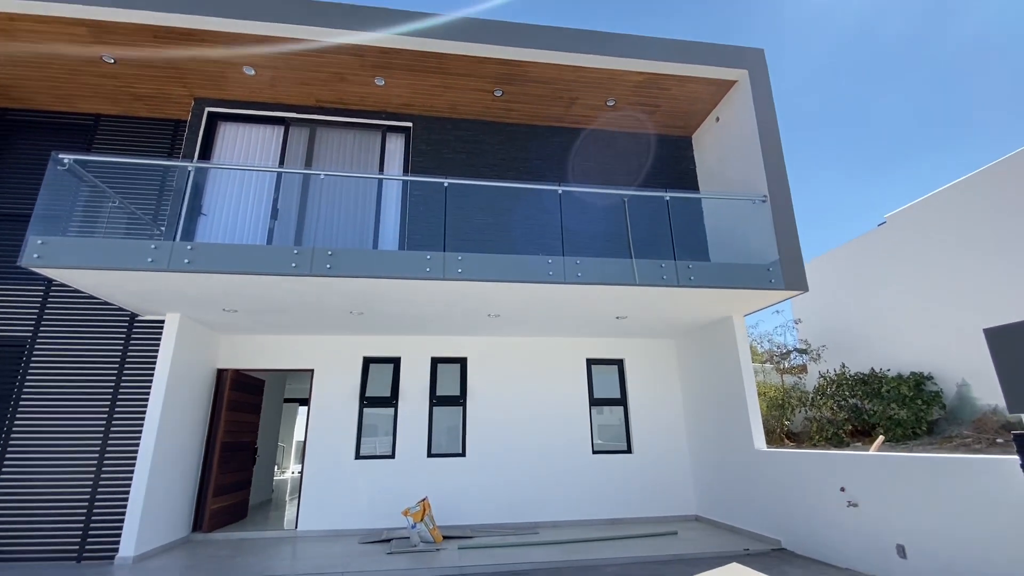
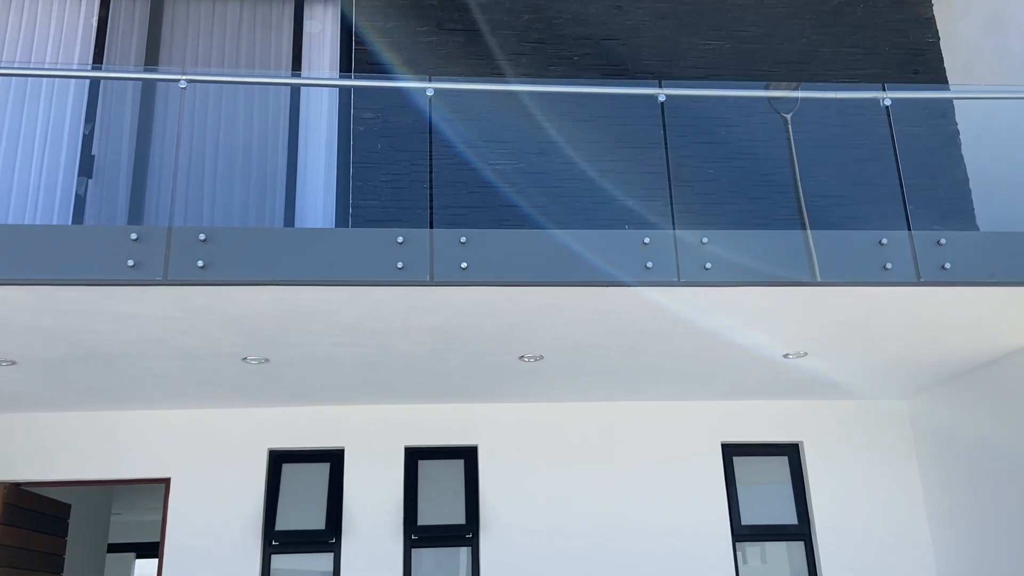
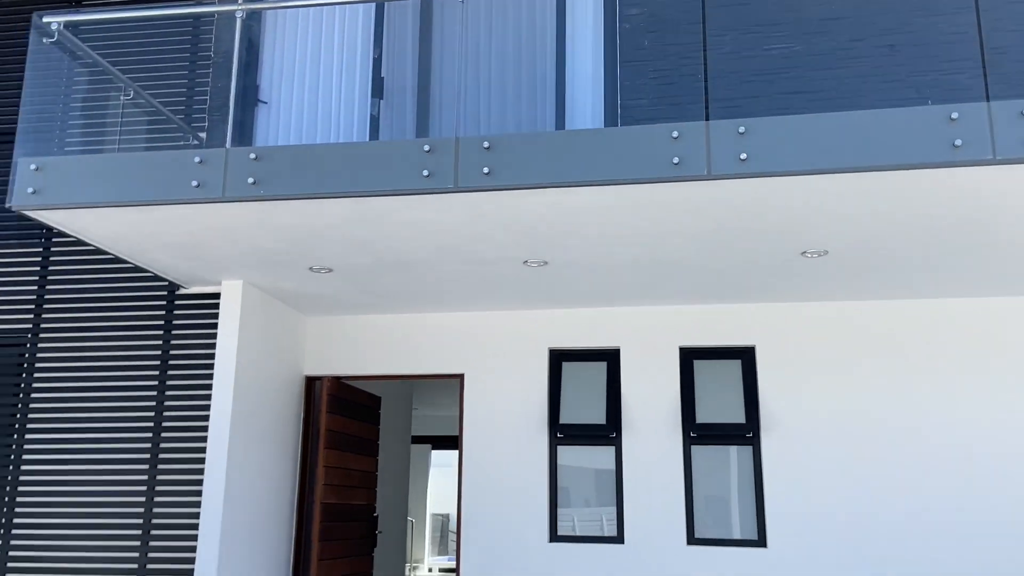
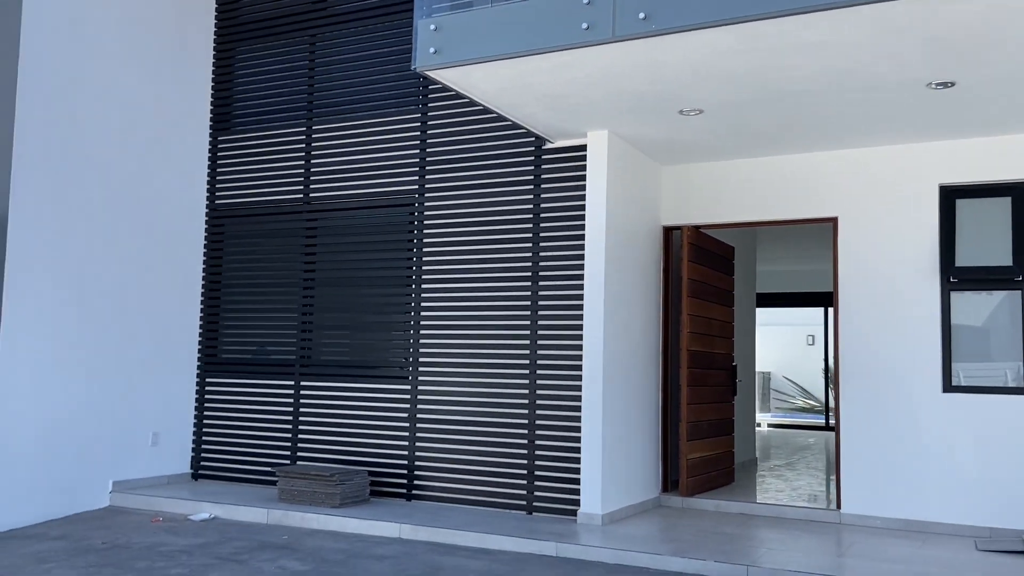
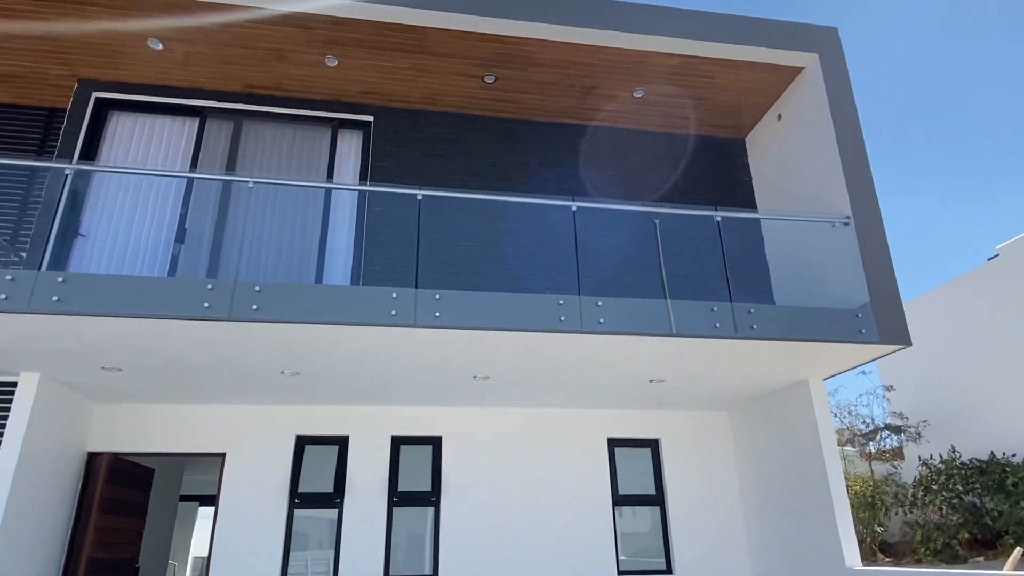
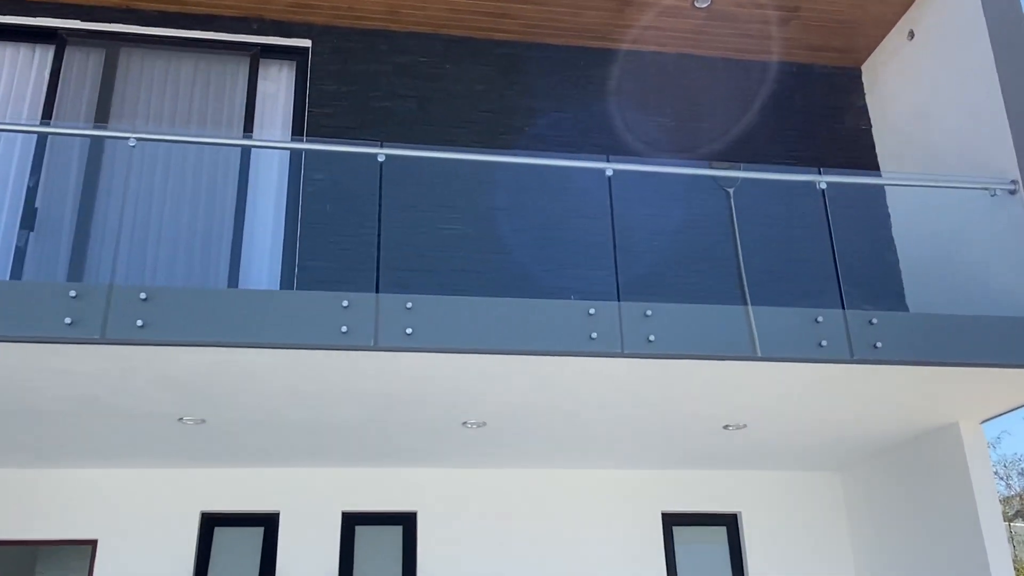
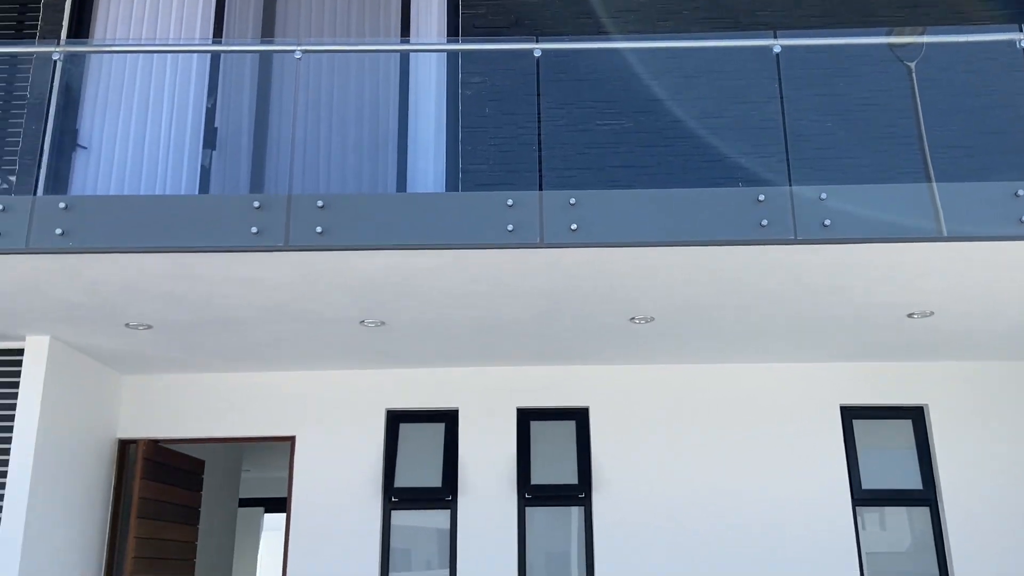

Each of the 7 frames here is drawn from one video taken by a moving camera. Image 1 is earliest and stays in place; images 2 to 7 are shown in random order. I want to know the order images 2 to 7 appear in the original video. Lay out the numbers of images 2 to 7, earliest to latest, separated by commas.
5, 6, 2, 7, 3, 4
